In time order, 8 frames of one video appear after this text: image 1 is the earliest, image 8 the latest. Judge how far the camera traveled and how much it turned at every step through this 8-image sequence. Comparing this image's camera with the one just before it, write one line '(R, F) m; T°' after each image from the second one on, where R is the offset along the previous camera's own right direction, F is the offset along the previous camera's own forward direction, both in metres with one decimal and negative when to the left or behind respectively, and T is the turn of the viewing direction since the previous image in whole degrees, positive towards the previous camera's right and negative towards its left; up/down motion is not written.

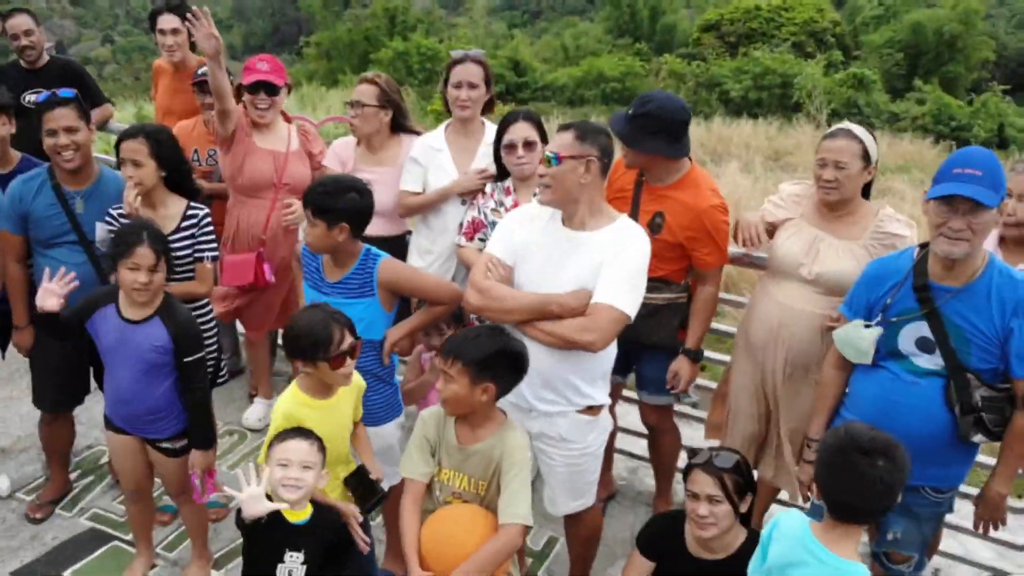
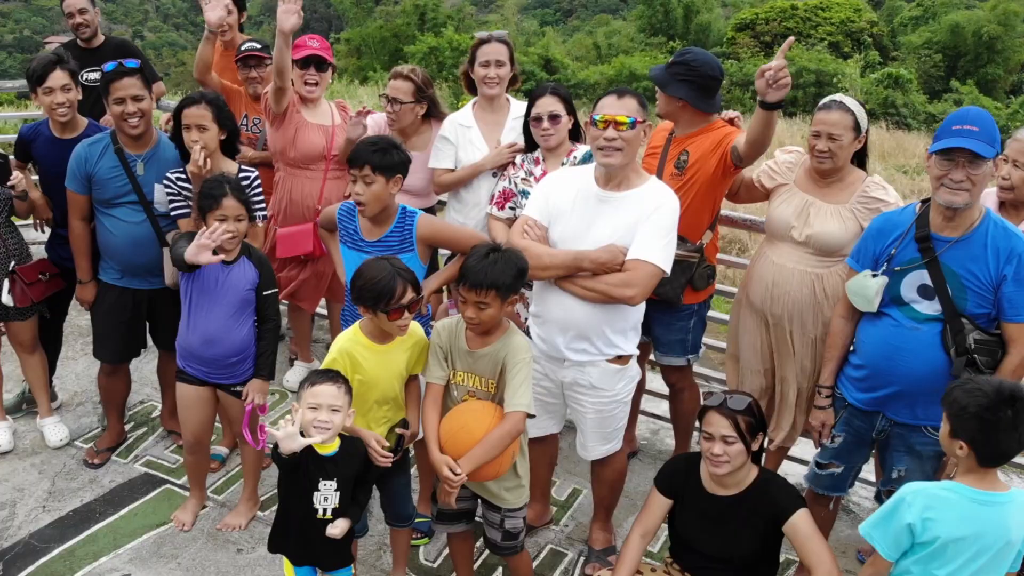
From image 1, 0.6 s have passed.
(0.0, -0.2) m; -2°
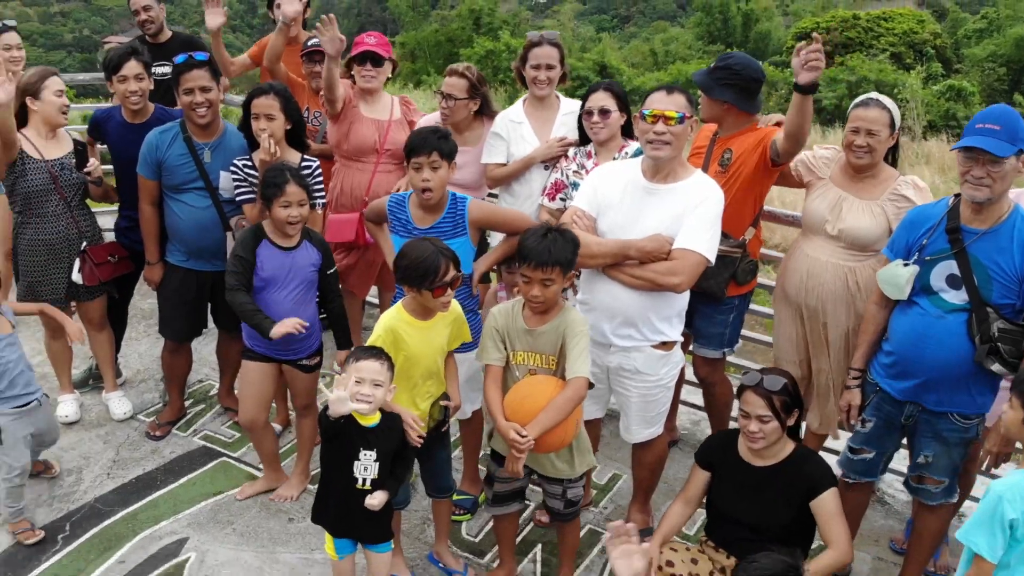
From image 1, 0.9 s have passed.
(0.0, -0.1) m; -3°
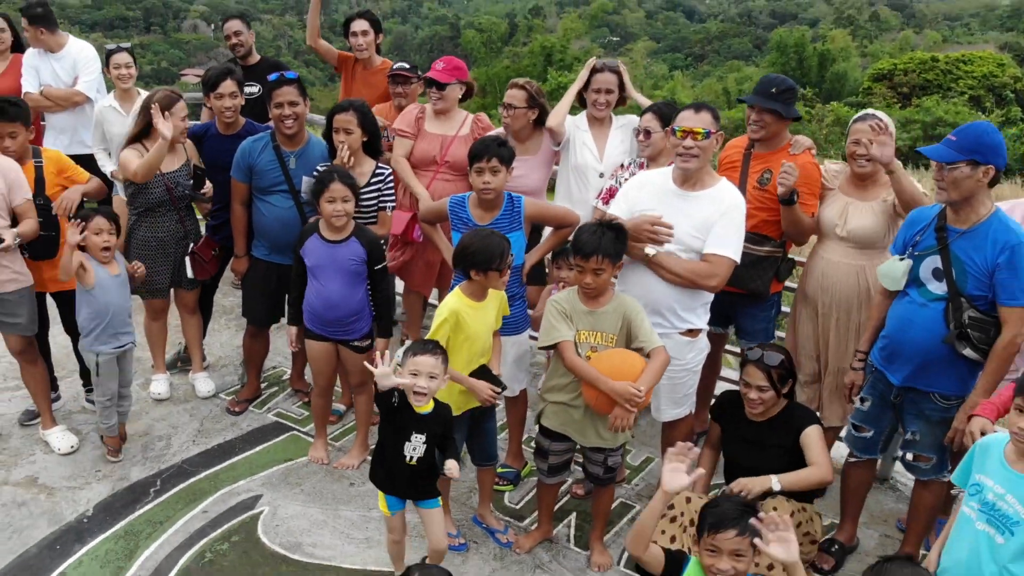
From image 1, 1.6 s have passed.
(+0.1, -0.4) m; -4°
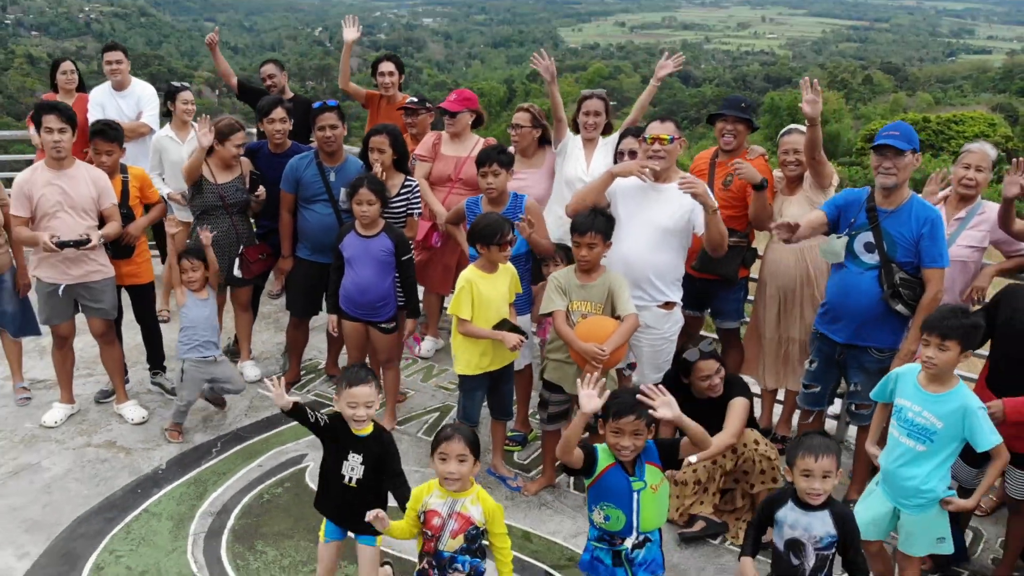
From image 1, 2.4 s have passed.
(0.0, -0.7) m; 0°
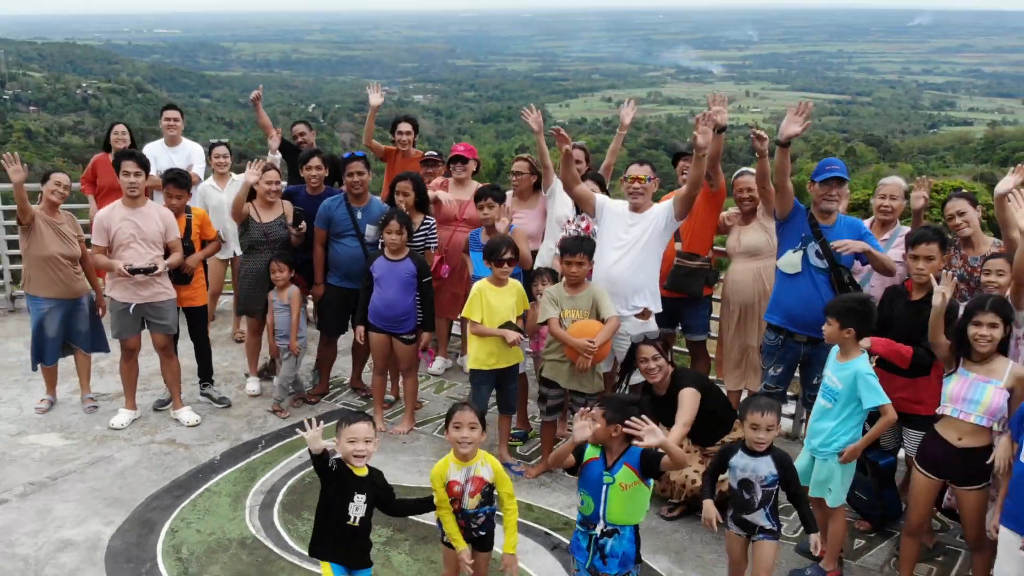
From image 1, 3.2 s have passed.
(-0.1, -0.8) m; +1°
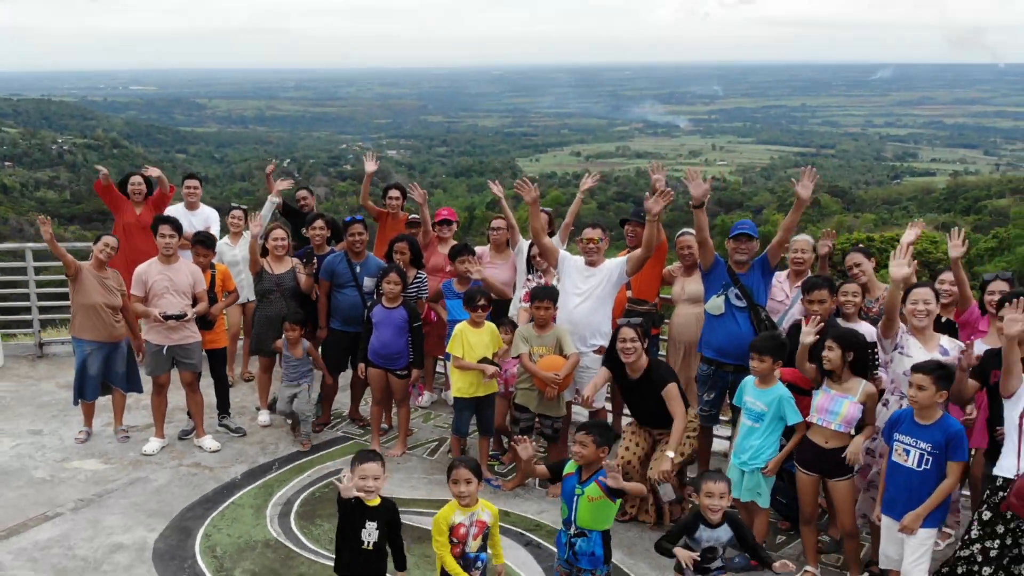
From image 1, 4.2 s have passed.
(0.0, -0.9) m; +2°
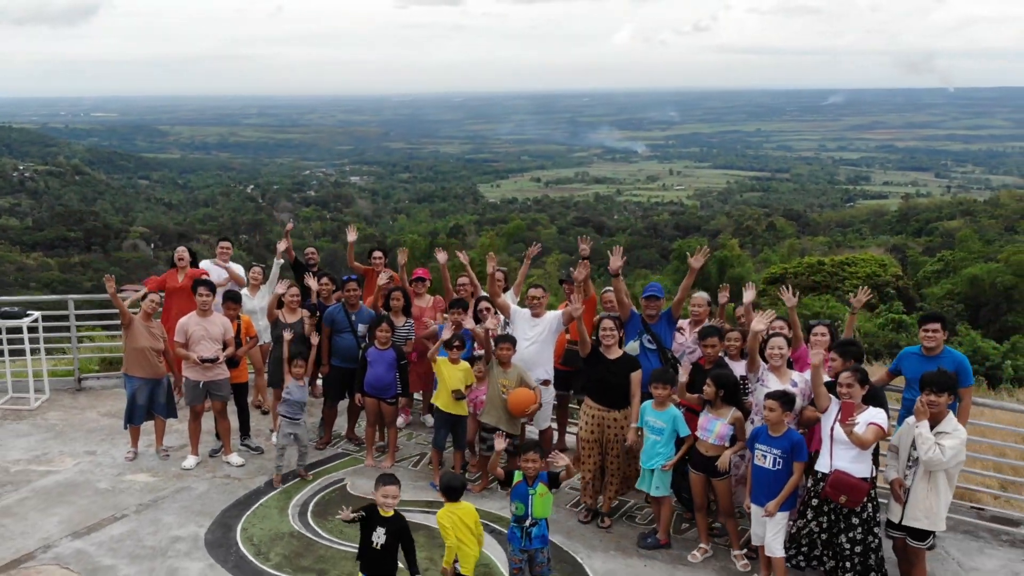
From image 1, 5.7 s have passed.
(0.0, -1.6) m; +2°
